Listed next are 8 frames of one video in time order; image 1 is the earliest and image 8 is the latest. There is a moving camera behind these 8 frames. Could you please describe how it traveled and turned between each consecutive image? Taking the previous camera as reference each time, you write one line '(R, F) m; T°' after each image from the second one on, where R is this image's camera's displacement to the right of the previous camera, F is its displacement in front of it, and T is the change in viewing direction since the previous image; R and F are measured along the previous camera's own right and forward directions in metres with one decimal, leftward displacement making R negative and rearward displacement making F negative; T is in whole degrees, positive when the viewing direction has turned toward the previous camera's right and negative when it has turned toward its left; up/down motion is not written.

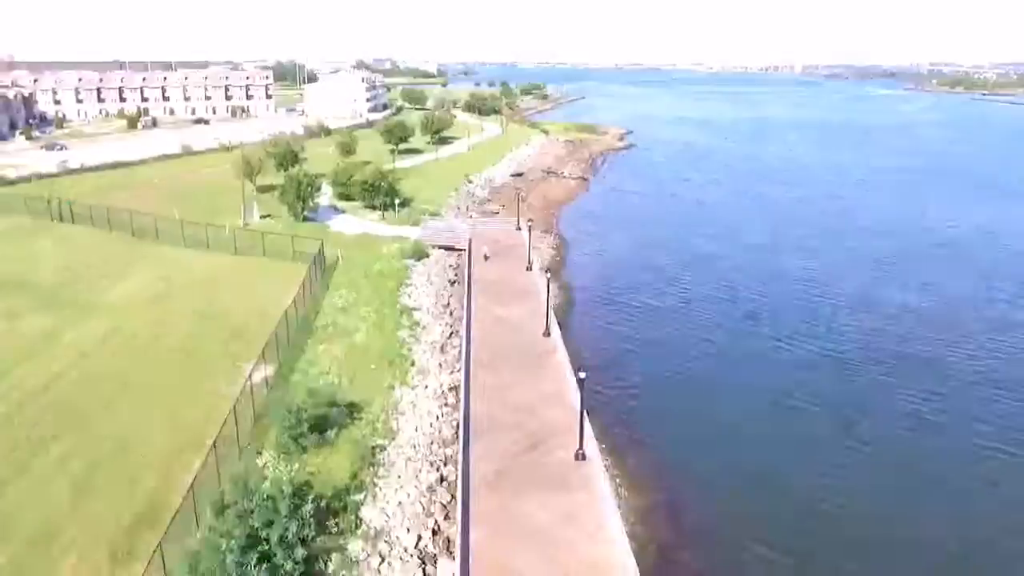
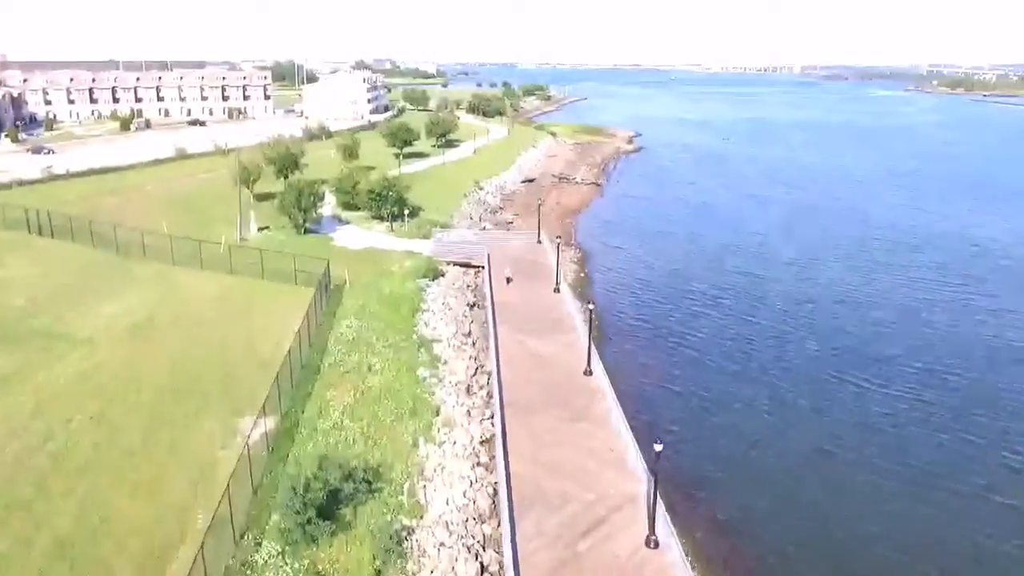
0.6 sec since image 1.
(-1.2, +3.4) m; 0°
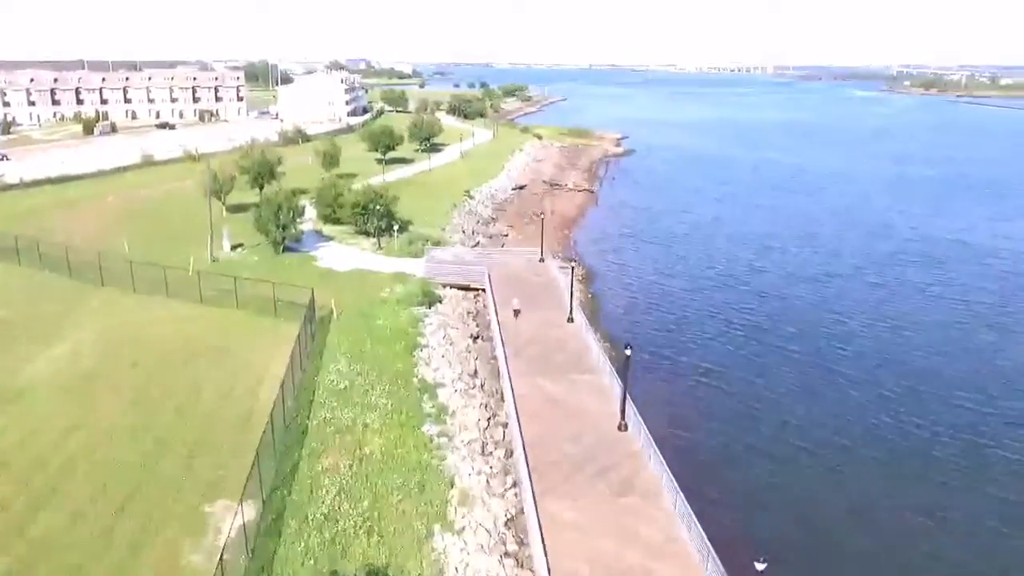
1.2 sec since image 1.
(-1.2, +3.4) m; +2°
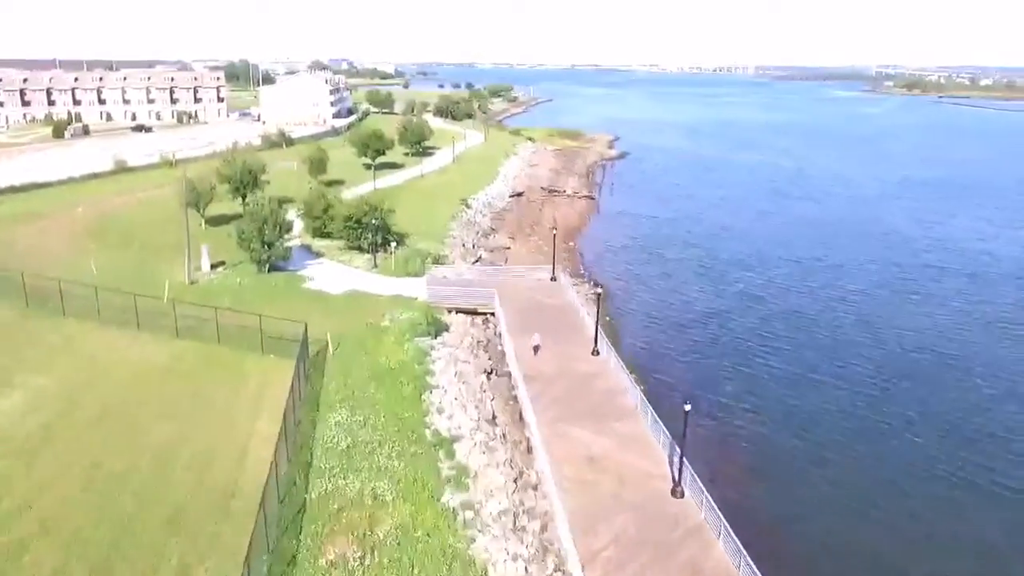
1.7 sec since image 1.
(-1.2, +3.1) m; +1°
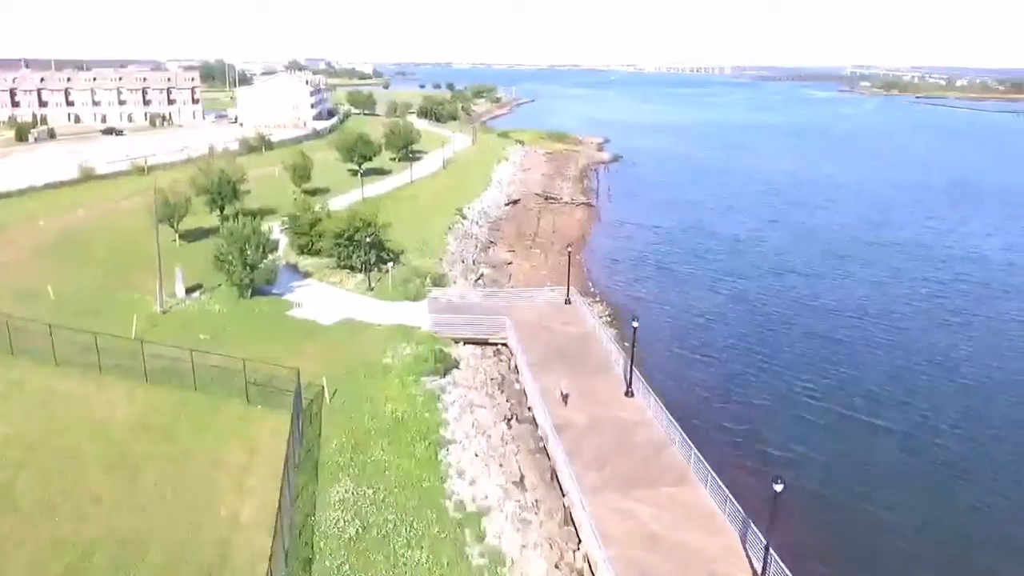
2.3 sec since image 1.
(-1.2, +3.1) m; +2°
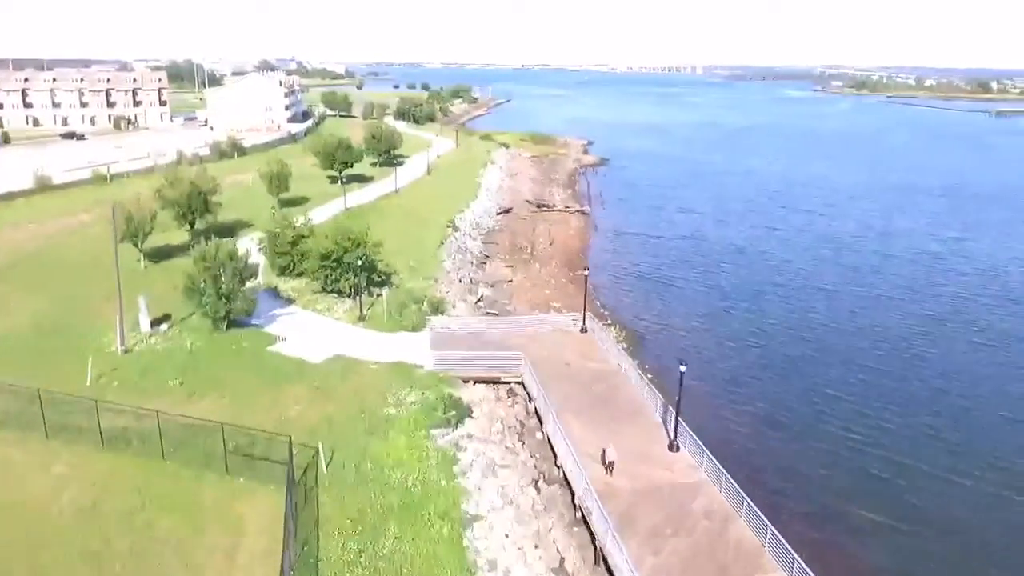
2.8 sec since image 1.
(-1.3, +3.1) m; +2°
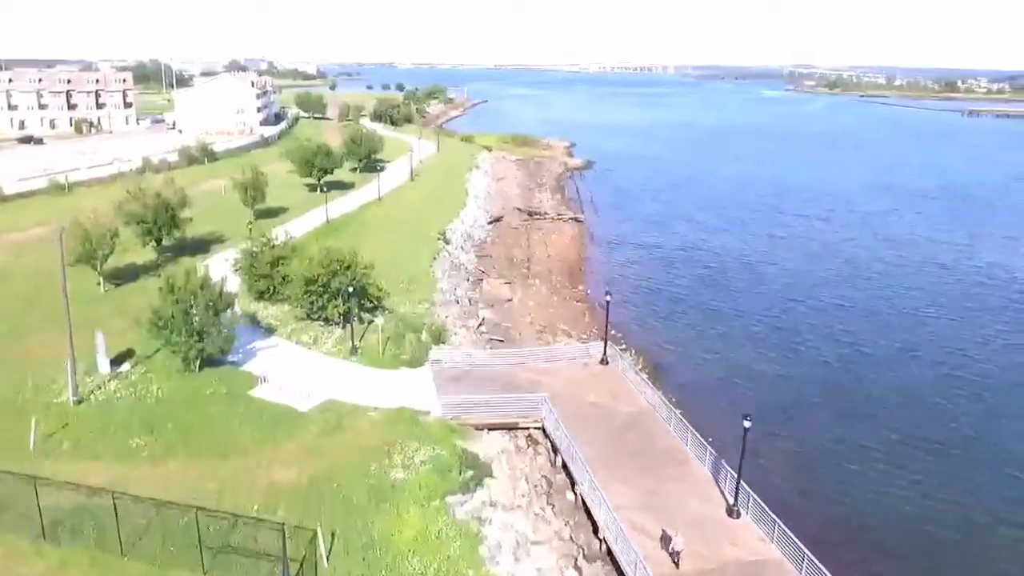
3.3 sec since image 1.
(-1.2, +3.0) m; +2°
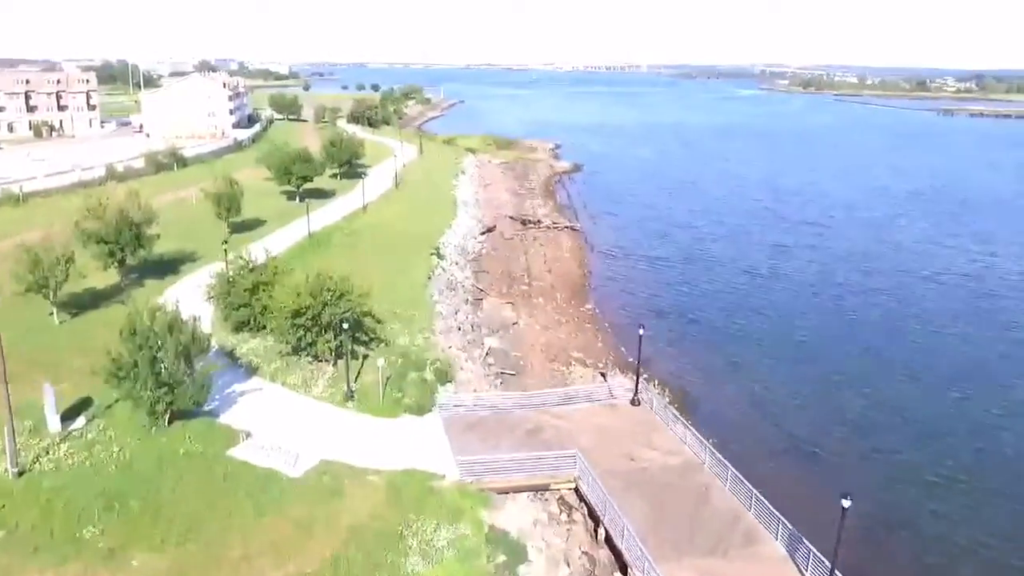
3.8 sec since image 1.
(-1.2, +3.0) m; +2°
